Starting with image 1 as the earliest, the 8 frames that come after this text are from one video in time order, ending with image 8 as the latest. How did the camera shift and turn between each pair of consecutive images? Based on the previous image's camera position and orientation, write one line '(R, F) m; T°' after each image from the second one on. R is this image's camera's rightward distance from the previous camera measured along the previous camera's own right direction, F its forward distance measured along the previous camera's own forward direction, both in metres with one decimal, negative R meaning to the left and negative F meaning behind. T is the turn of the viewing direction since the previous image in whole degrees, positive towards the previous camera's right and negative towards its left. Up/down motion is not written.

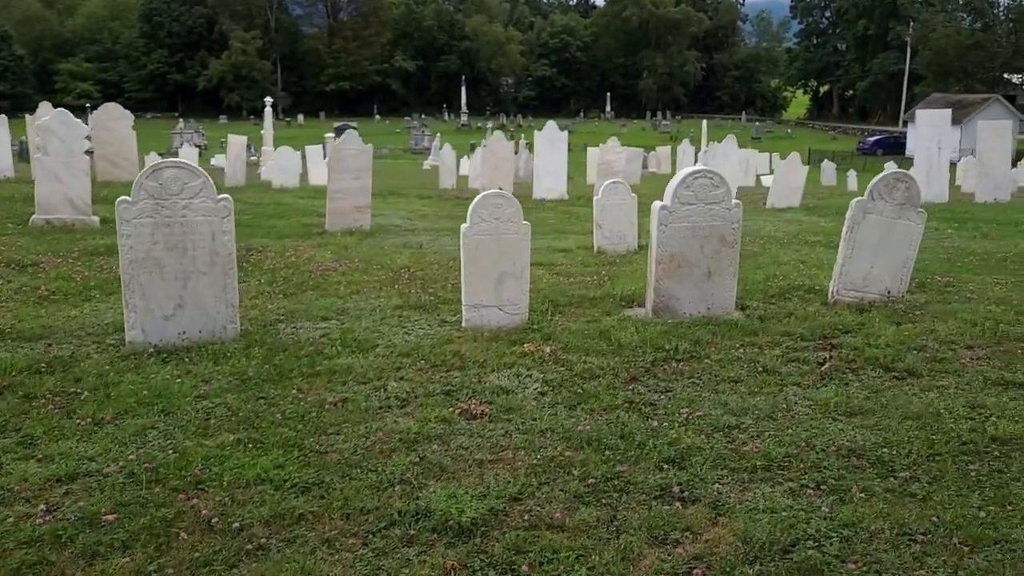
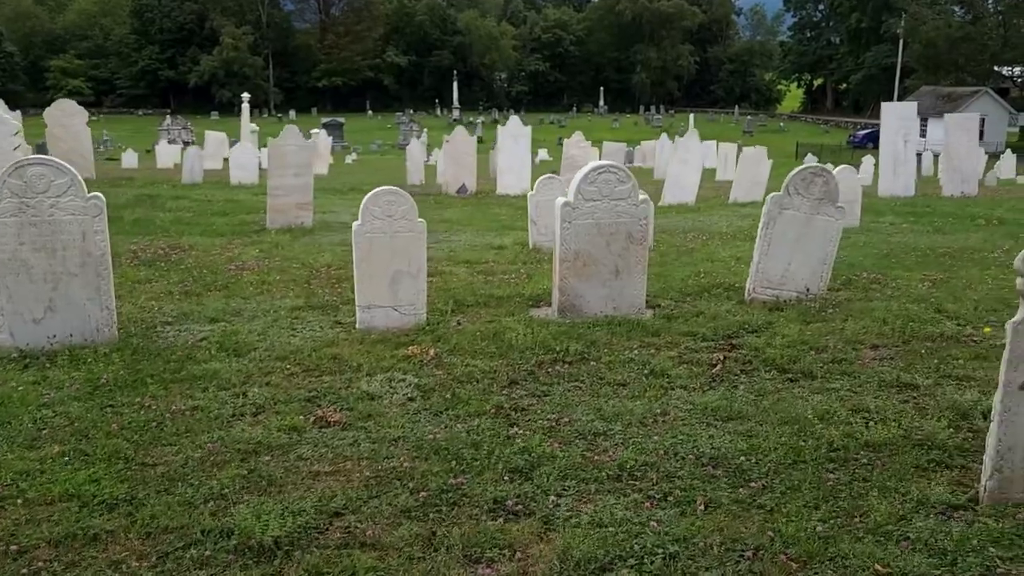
(+0.8, +0.2) m; 0°
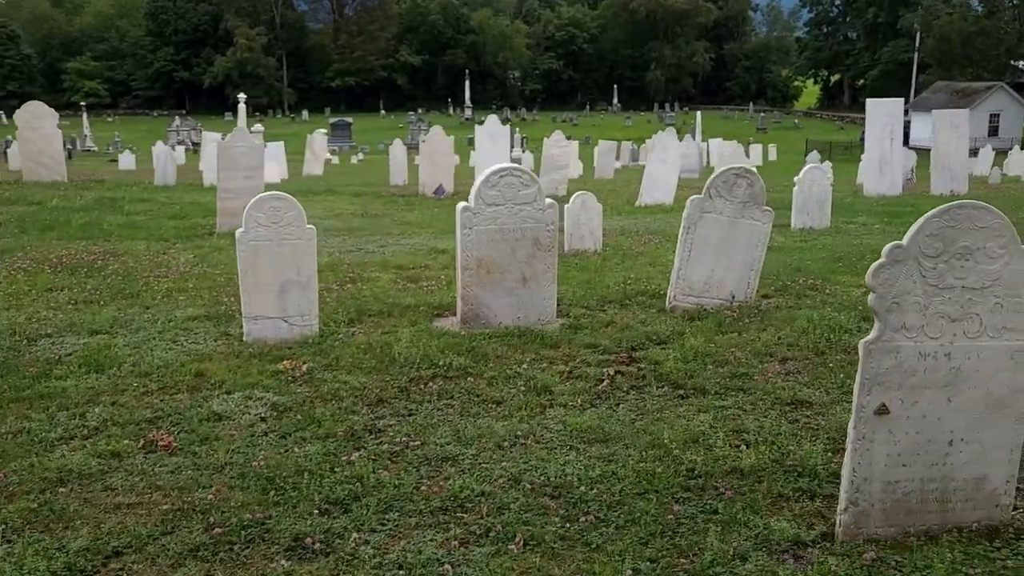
(+1.0, +0.4) m; -1°
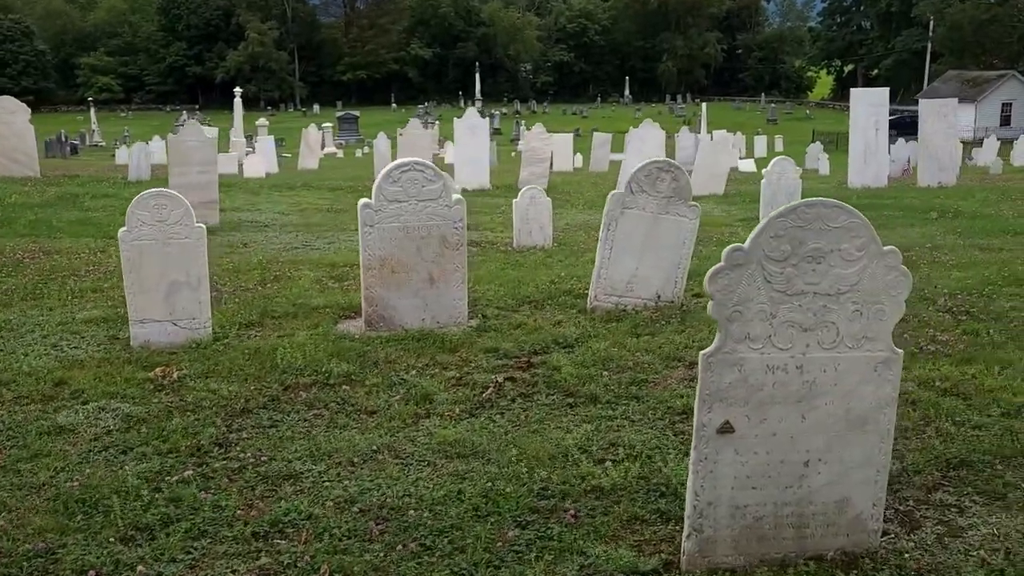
(+0.9, +0.3) m; -1°
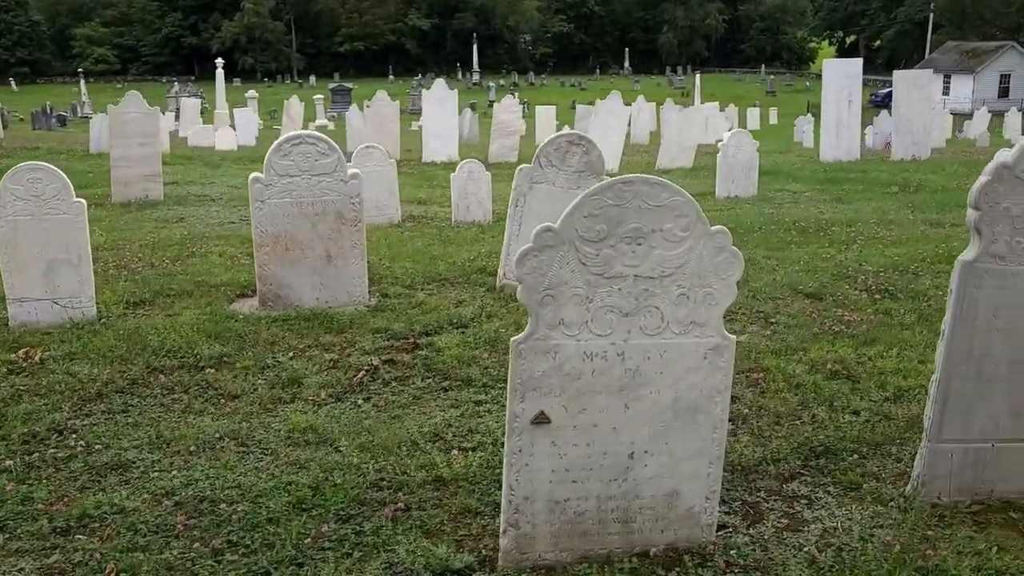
(+0.8, +0.2) m; 0°
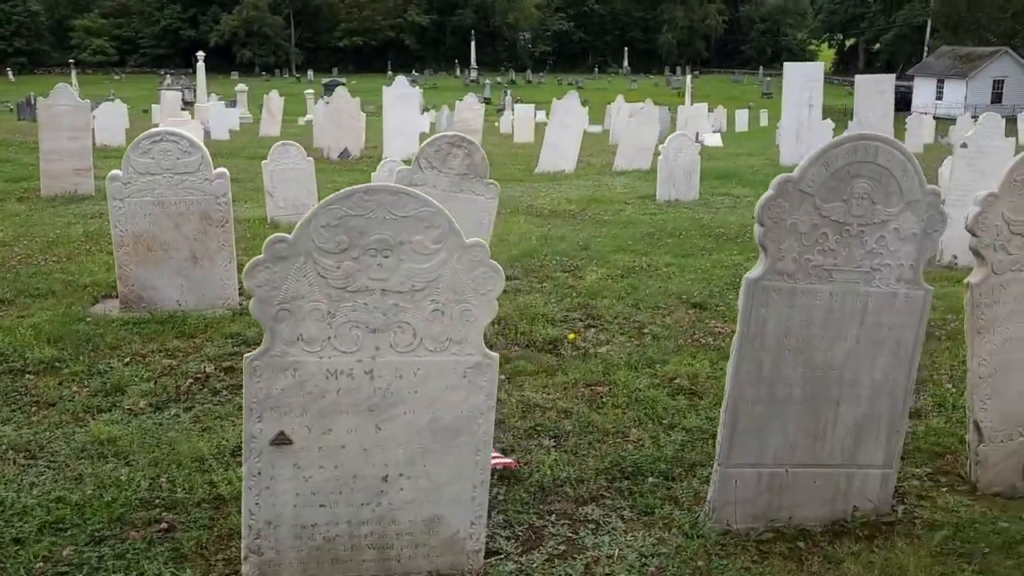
(+1.0, +0.2) m; +1°
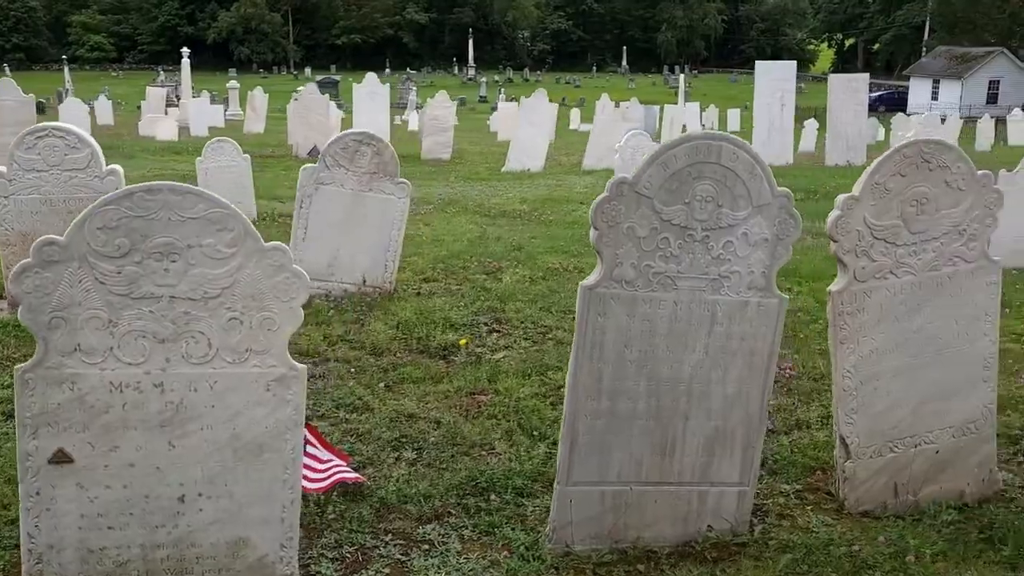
(+0.7, +0.2) m; 0°
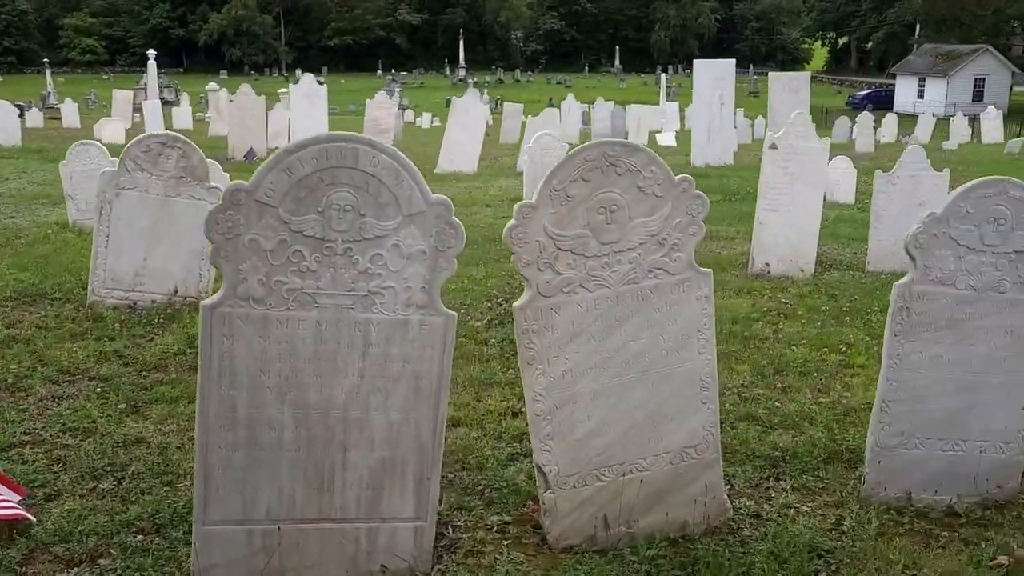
(+1.4, +0.3) m; +1°
